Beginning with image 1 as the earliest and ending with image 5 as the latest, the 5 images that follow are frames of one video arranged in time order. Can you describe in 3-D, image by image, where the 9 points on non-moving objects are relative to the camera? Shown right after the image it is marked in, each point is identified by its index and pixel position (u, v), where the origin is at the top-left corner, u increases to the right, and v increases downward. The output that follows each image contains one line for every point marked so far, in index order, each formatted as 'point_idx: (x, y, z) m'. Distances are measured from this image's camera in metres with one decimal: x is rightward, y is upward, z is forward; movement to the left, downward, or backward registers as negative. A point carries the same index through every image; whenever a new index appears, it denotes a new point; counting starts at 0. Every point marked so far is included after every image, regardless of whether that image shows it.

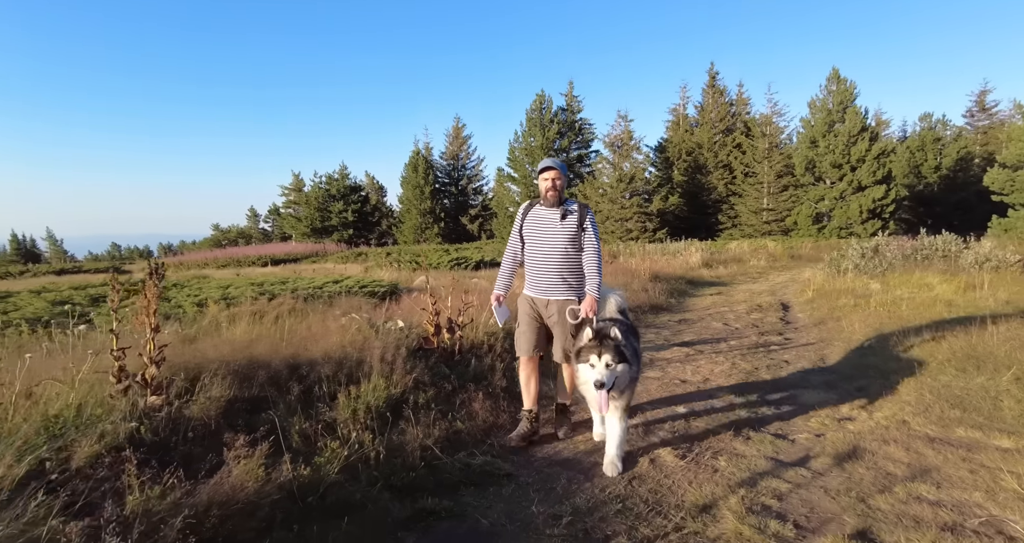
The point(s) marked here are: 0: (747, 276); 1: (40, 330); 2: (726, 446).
0: (+7.7, -0.2, +16.7) m
1: (-5.6, -0.7, +6.0) m
2: (+1.8, -1.4, +4.2) m
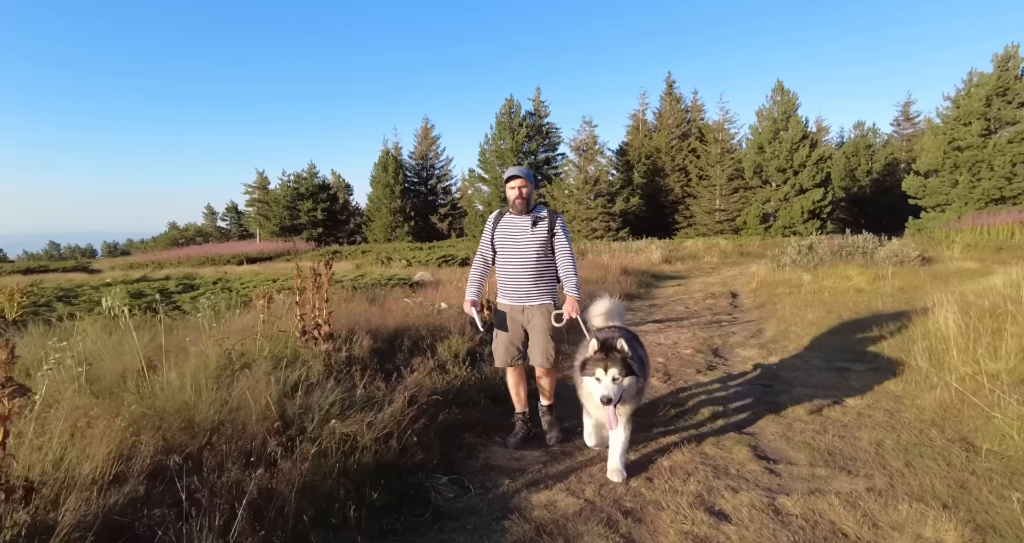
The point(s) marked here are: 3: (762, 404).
0: (+7.2, 0.0, +19.3) m
1: (-5.3, -0.7, +7.5) m
2: (+2.3, -1.3, +6.4) m
3: (+2.6, -1.4, +5.3) m
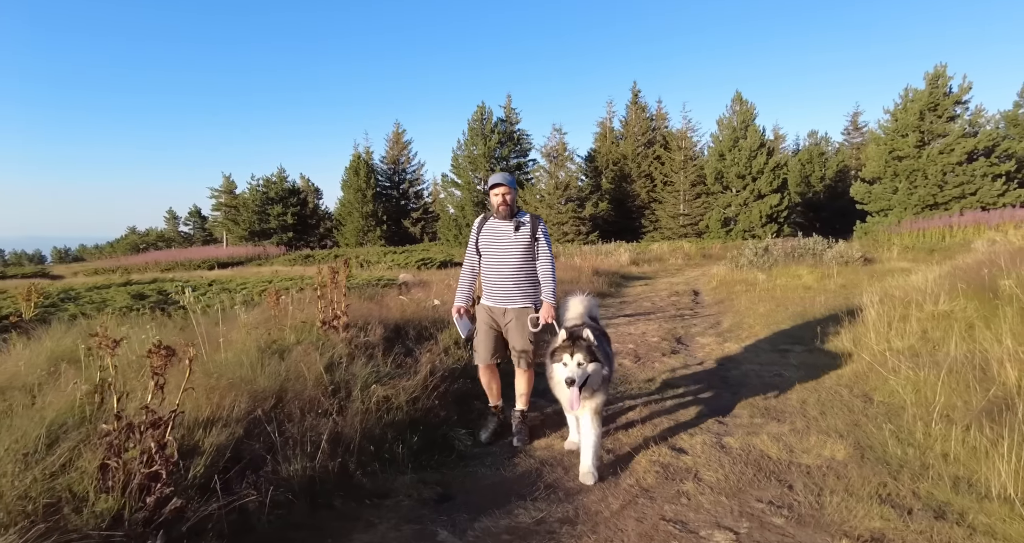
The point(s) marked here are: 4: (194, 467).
0: (+6.3, 0.0, +20.6) m
1: (-5.4, -0.7, +8.1) m
2: (+2.1, -1.3, +7.4) m
3: (+2.6, -1.3, +6.4) m
4: (-1.8, -1.0, +2.8) m
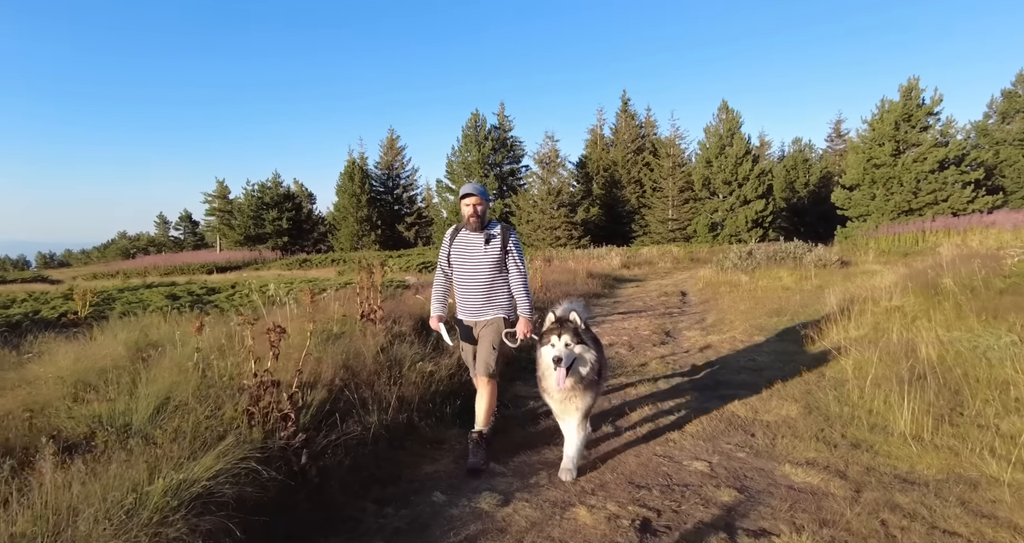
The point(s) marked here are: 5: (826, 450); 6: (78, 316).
0: (+6.2, -0.1, +21.7) m
1: (-5.3, -0.7, +9.0) m
2: (+2.3, -1.3, +8.4) m
3: (+2.7, -1.3, +7.4) m
4: (-1.5, -1.0, +3.7) m
5: (+2.4, -1.4, +3.9) m
6: (-7.3, -0.7, +8.6) m
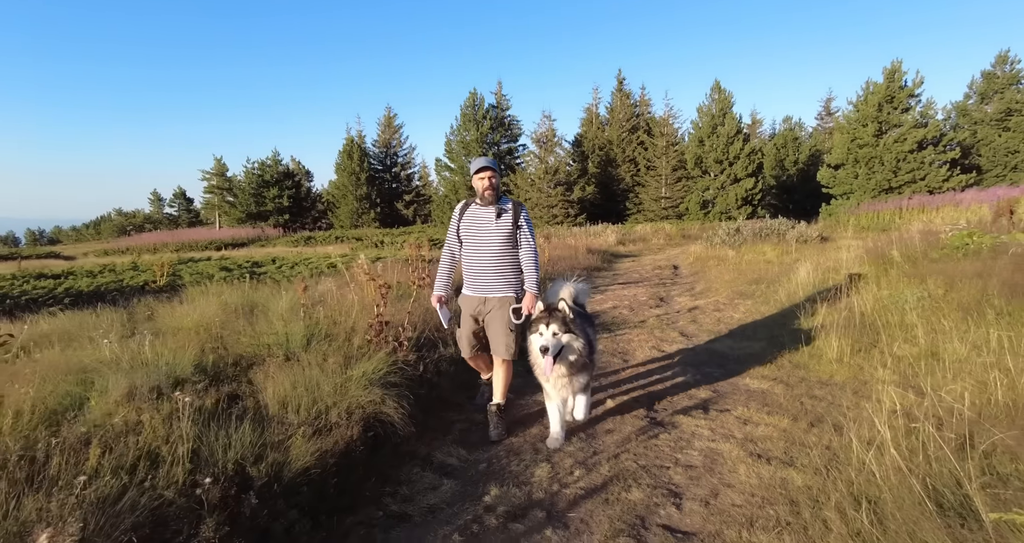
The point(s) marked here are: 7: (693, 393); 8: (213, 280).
0: (+6.4, +1.0, +23.3) m
1: (-4.9, -0.2, +10.5) m
2: (+2.7, -0.8, +10.1) m
3: (+3.1, -0.9, +9.0) m
4: (-1.1, -0.7, +5.3) m
5: (+2.9, -1.1, +5.6) m
6: (-6.9, -0.3, +10.0) m
7: (+1.8, -1.2, +5.1) m
8: (-6.2, -0.2, +10.7) m
